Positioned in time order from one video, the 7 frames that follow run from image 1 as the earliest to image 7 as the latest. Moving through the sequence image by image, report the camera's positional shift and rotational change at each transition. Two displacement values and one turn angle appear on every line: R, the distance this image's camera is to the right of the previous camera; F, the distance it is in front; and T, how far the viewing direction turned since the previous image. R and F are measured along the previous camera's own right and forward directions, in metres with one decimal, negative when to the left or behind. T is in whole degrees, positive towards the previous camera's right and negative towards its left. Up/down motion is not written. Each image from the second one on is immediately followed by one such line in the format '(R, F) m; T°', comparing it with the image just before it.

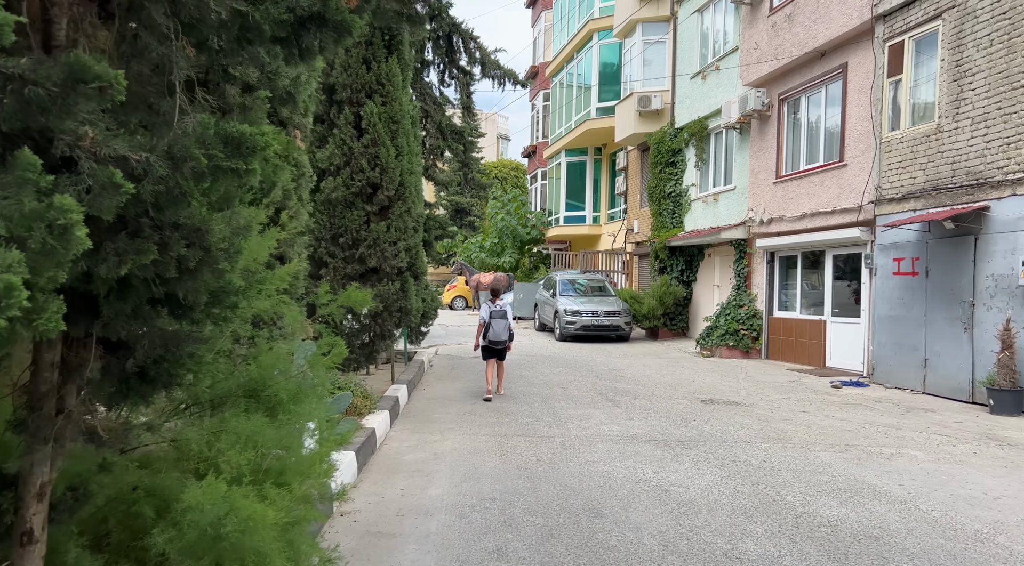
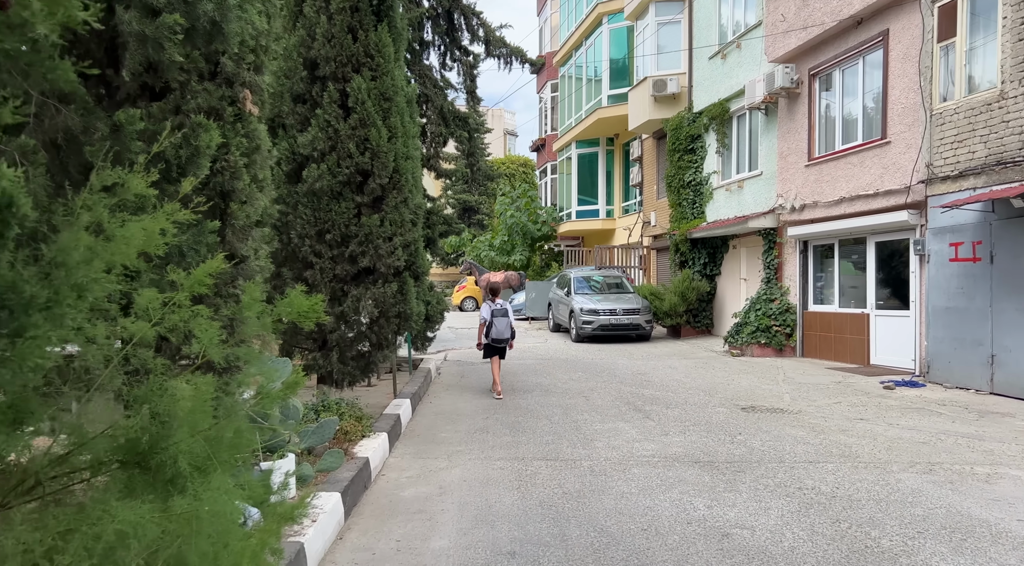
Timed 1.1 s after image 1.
(0.0, +1.2) m; -1°
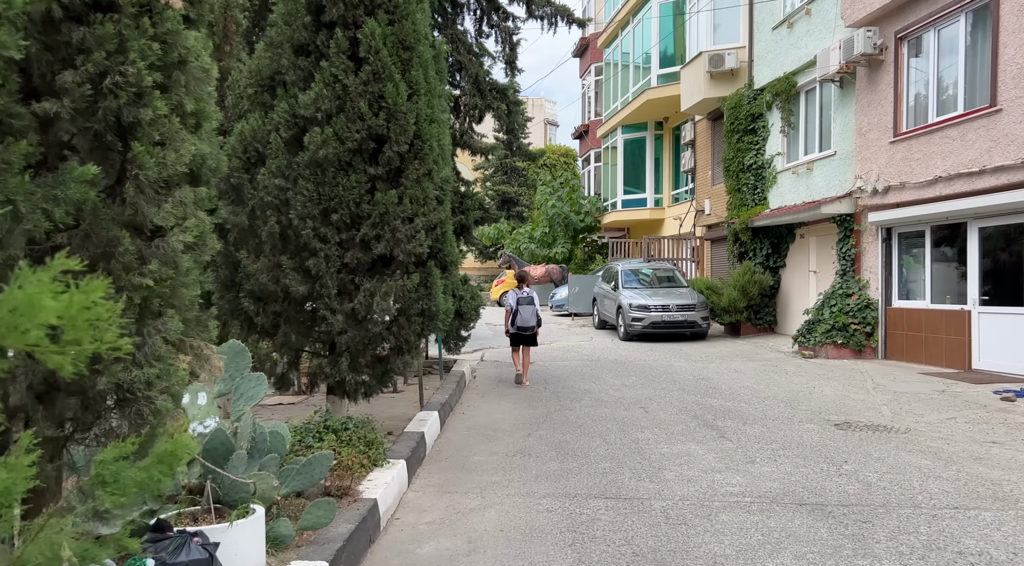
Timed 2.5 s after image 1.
(-0.1, +1.5) m; -3°
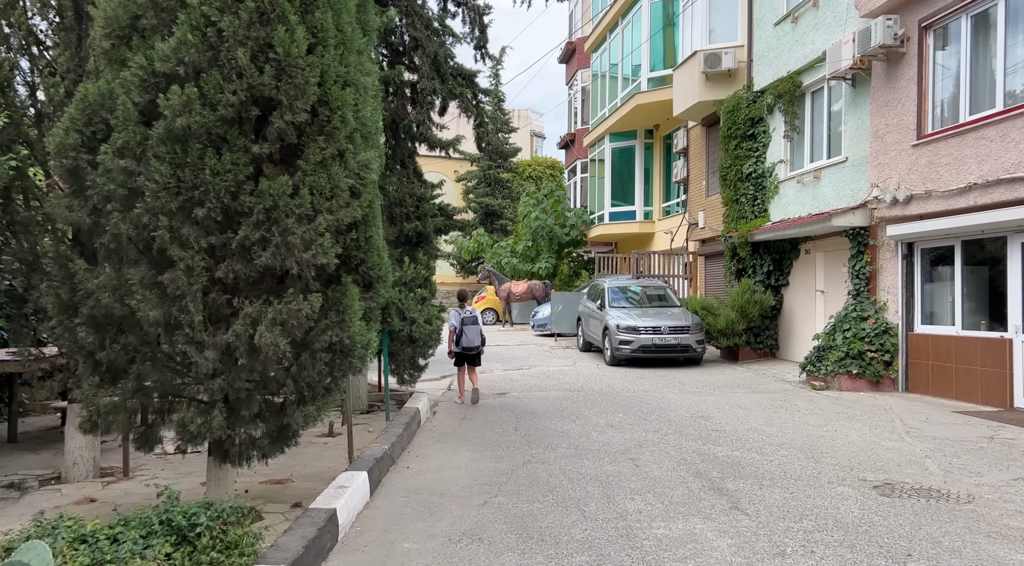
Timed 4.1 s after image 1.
(+0.3, +1.8) m; +1°
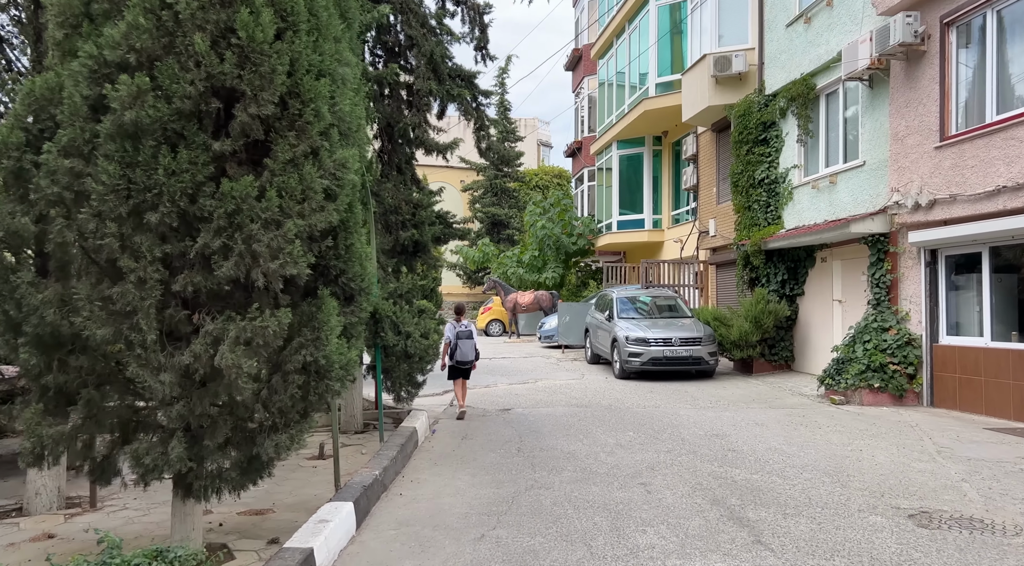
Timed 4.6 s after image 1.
(+0.1, +0.5) m; -1°
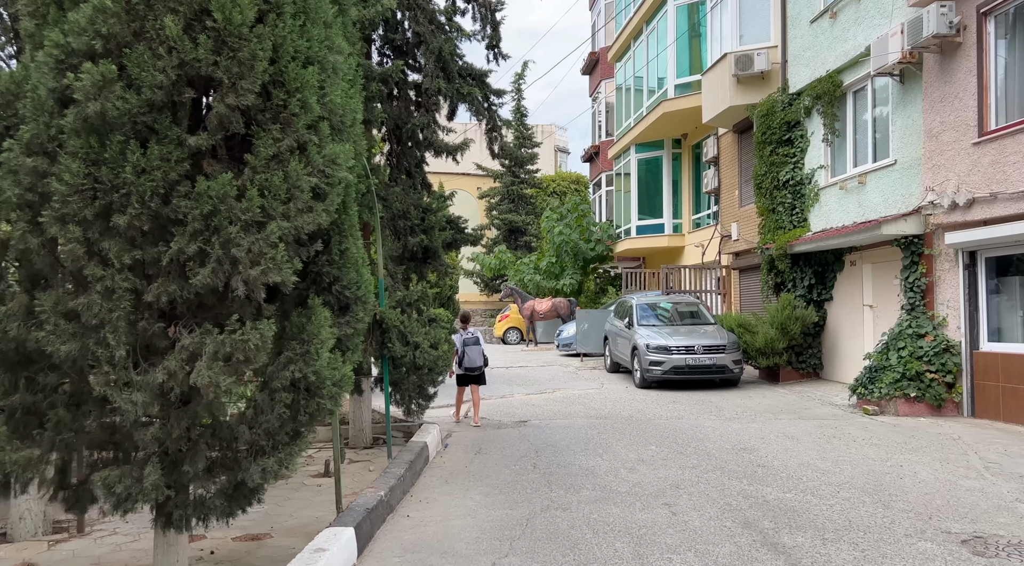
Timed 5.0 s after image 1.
(0.0, +0.4) m; -1°
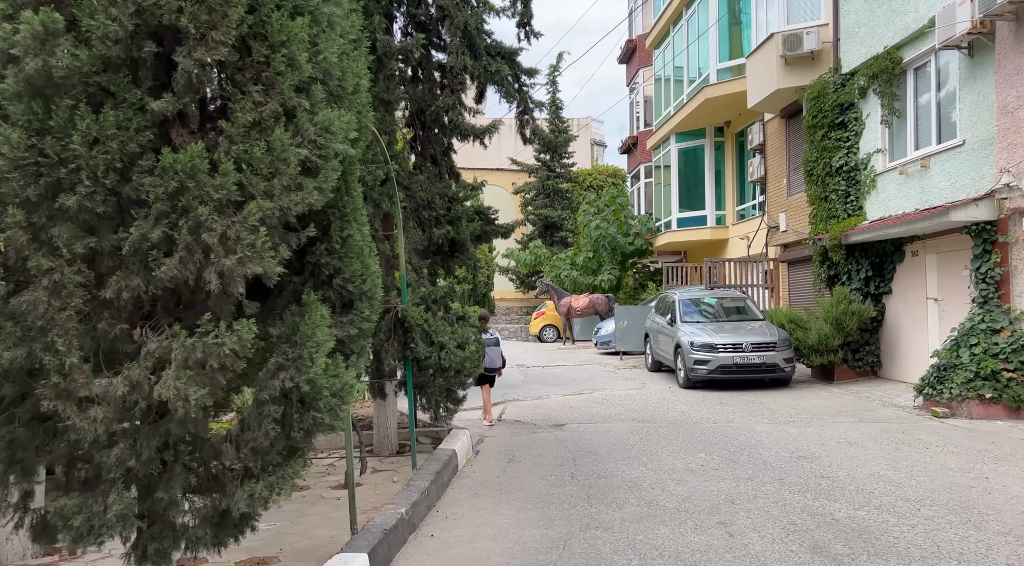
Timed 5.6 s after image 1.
(0.0, +0.7) m; -3°
